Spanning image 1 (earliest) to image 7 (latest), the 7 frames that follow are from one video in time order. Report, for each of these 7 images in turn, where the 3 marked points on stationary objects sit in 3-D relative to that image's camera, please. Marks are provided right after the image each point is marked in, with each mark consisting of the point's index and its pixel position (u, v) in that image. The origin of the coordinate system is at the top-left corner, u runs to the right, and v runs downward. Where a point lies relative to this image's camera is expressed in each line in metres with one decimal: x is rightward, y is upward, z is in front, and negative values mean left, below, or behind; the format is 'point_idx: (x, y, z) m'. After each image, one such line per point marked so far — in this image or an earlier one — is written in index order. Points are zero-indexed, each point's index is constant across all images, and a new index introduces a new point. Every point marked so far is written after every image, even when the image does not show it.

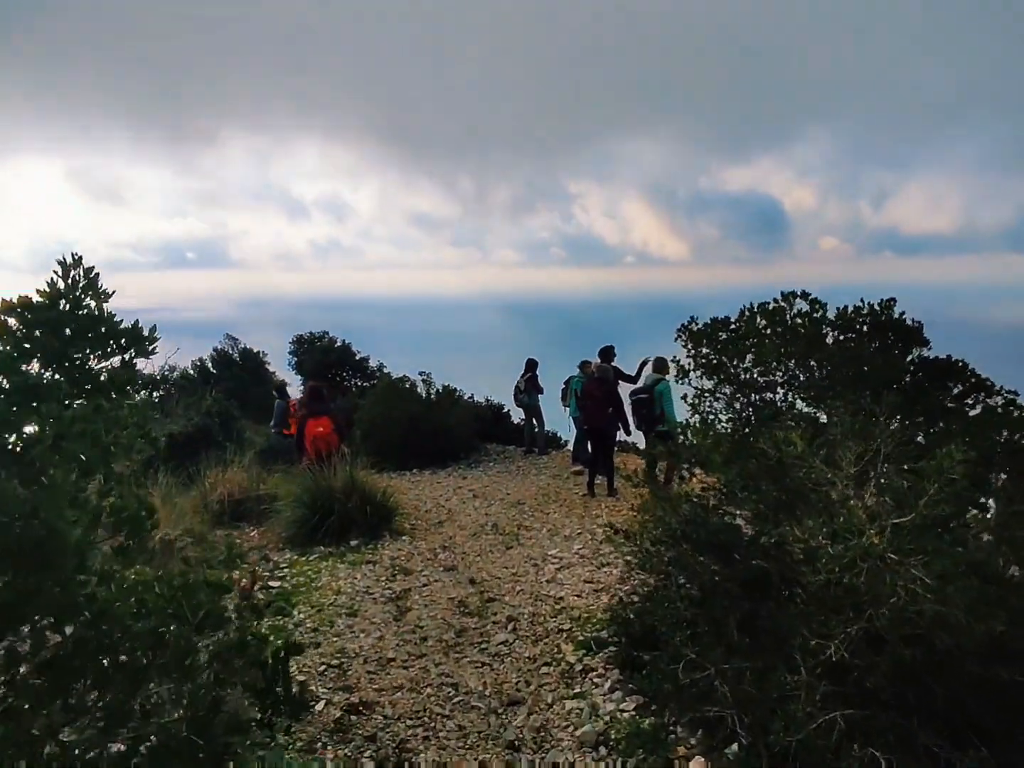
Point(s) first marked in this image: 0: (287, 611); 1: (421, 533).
0: (-2.1, -2.1, +7.2) m
1: (-1.3, -2.2, +11.2) m
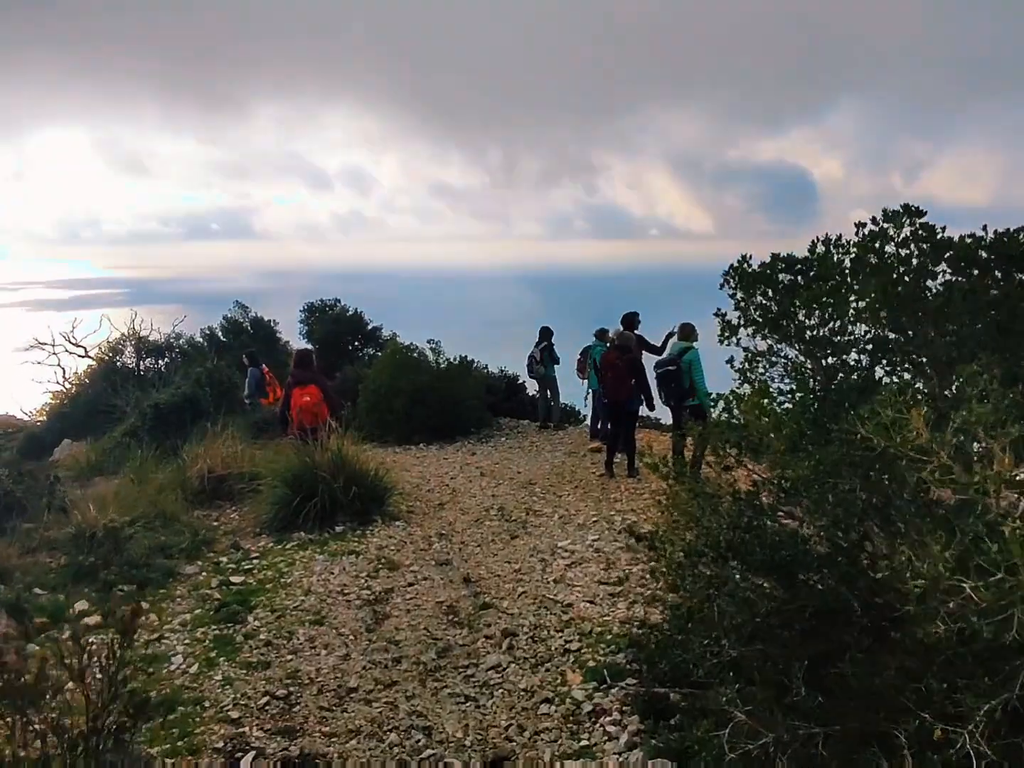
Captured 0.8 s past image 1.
0: (-2.1, -1.8, +6.0) m
1: (-1.2, -1.7, +10.0) m
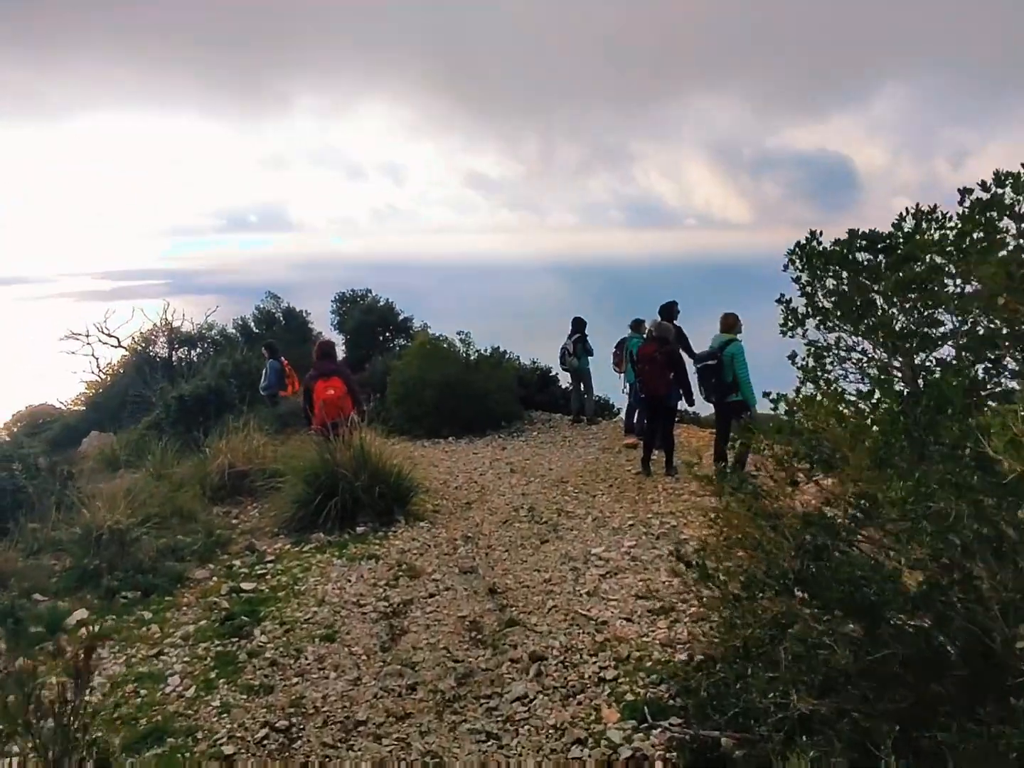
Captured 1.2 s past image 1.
0: (-1.9, -1.8, +5.5) m
1: (-0.8, -1.6, +9.5) m
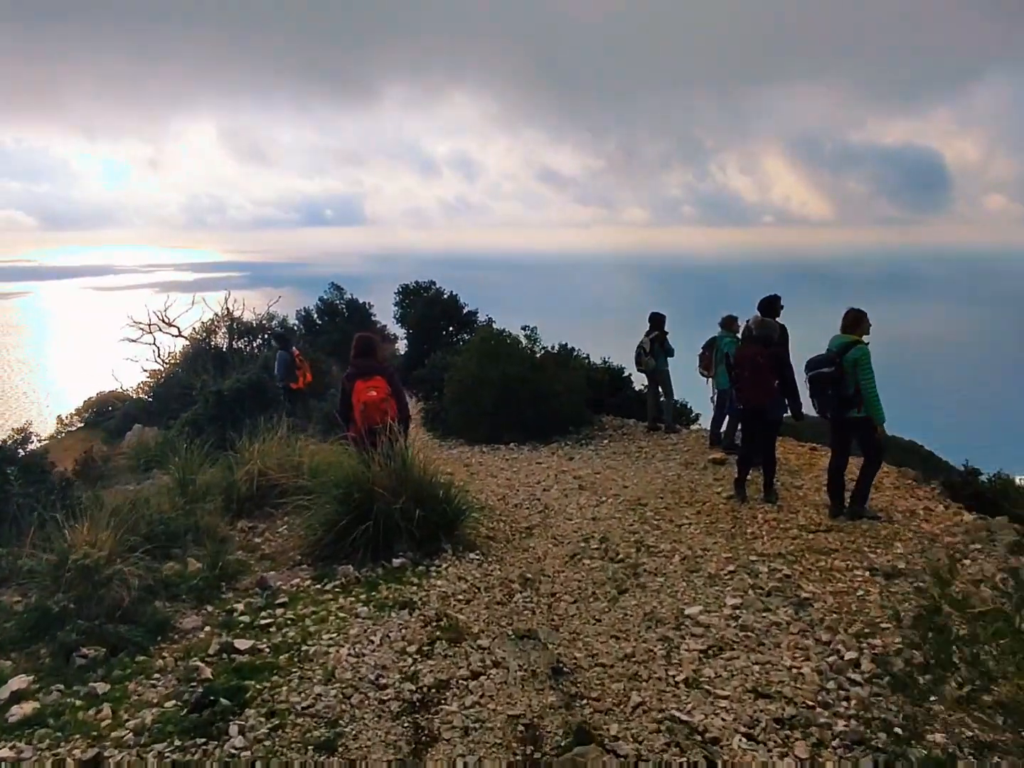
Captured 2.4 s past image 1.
0: (-1.5, -1.8, +4.1) m
1: (-0.1, -1.7, +7.9) m
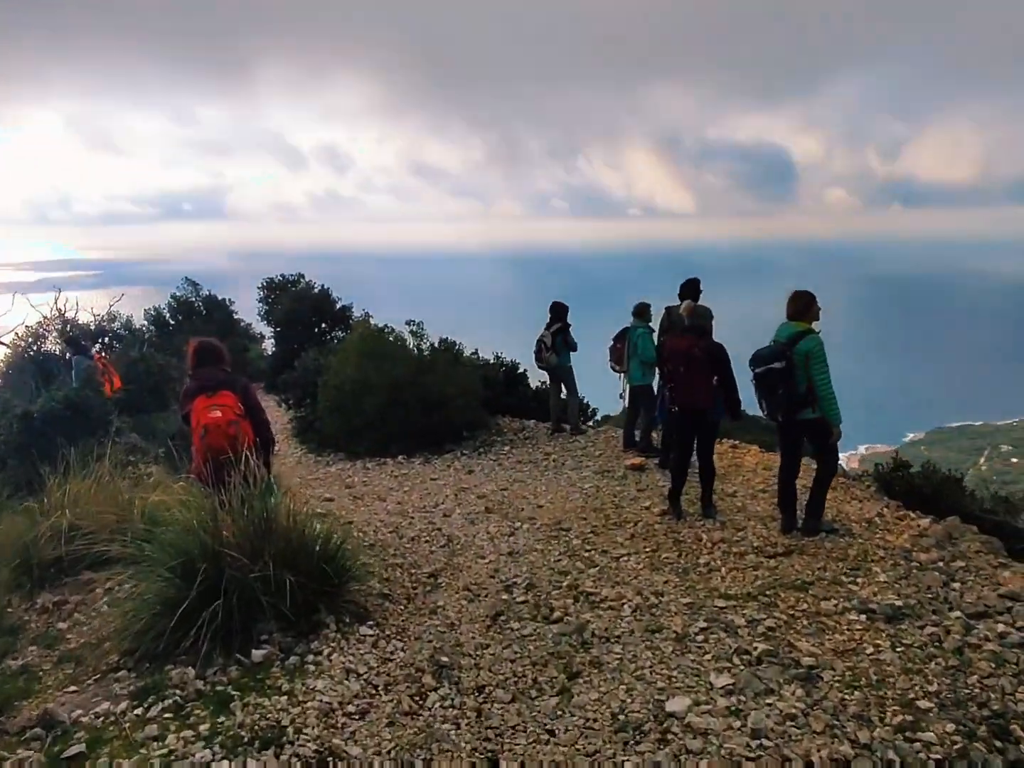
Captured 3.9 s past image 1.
0: (-1.7, -2.0, +2.1) m
1: (-0.9, -1.8, +6.1) m
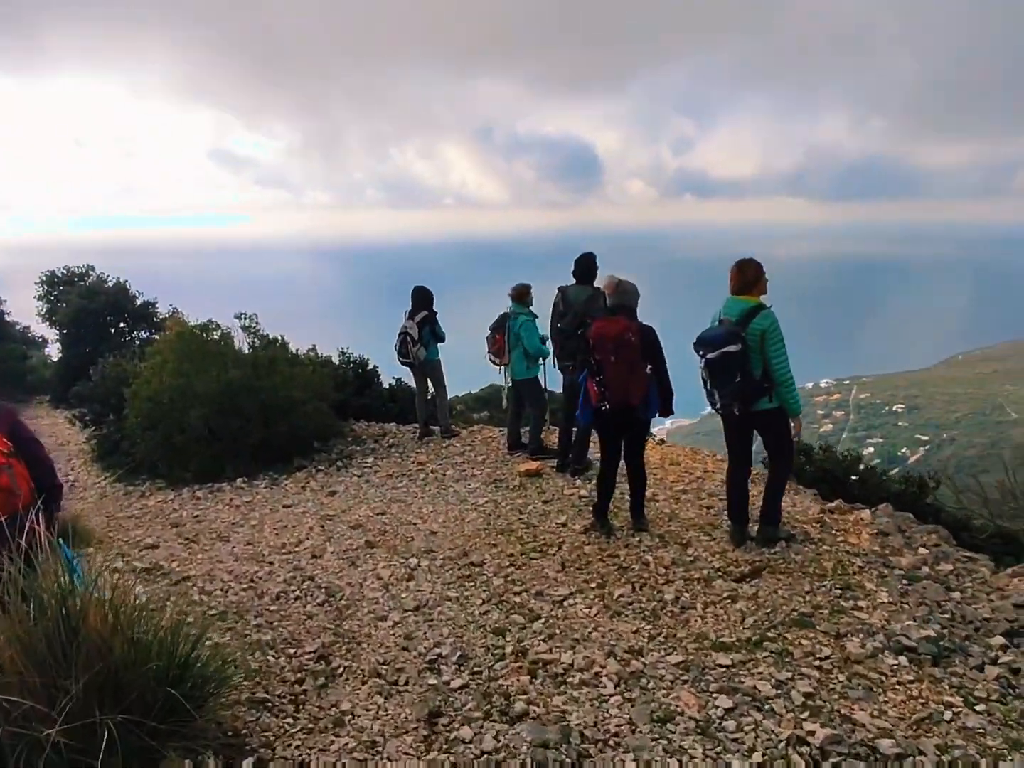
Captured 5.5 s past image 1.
0: (-1.0, -2.1, +0.1) m
1: (-1.2, -1.9, +4.2) m
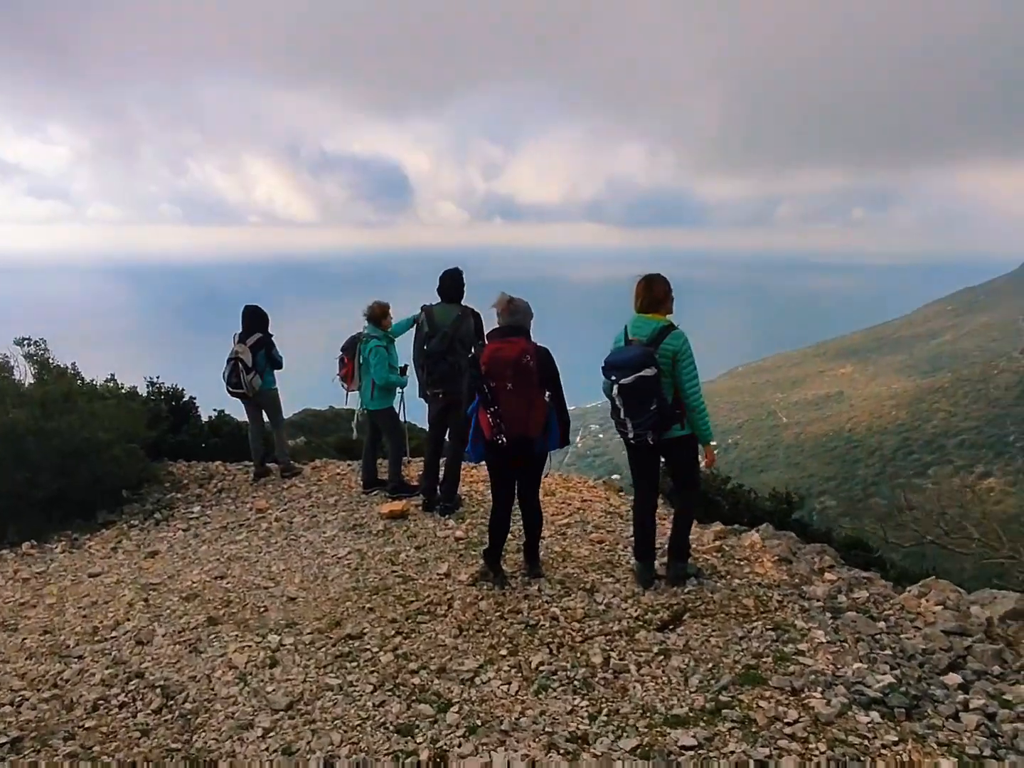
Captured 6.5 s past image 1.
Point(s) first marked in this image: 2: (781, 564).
0: (-0.3, -2.2, -1.0) m
1: (-1.4, -2.1, +2.9) m
2: (+2.3, -1.5, +6.5) m
